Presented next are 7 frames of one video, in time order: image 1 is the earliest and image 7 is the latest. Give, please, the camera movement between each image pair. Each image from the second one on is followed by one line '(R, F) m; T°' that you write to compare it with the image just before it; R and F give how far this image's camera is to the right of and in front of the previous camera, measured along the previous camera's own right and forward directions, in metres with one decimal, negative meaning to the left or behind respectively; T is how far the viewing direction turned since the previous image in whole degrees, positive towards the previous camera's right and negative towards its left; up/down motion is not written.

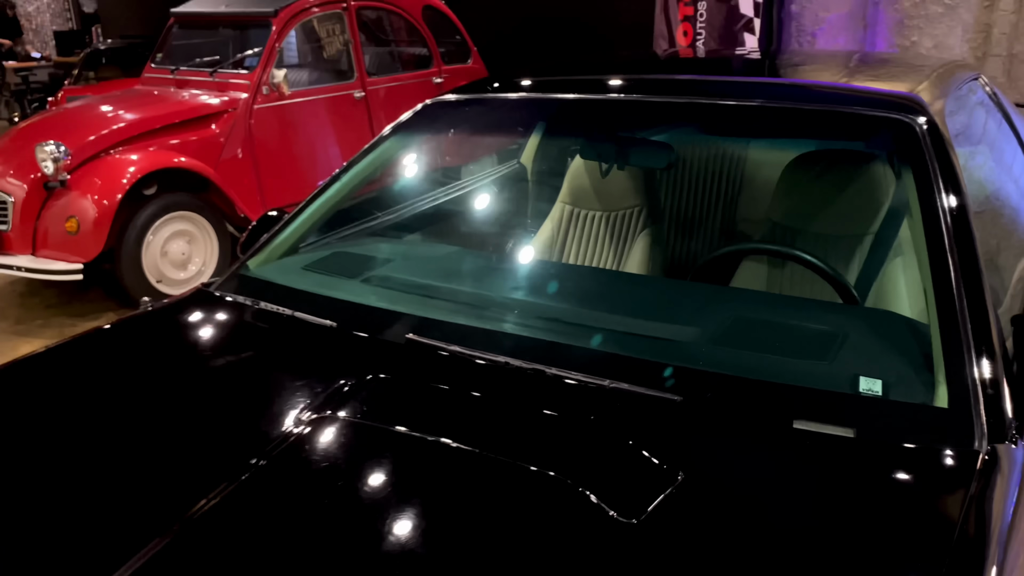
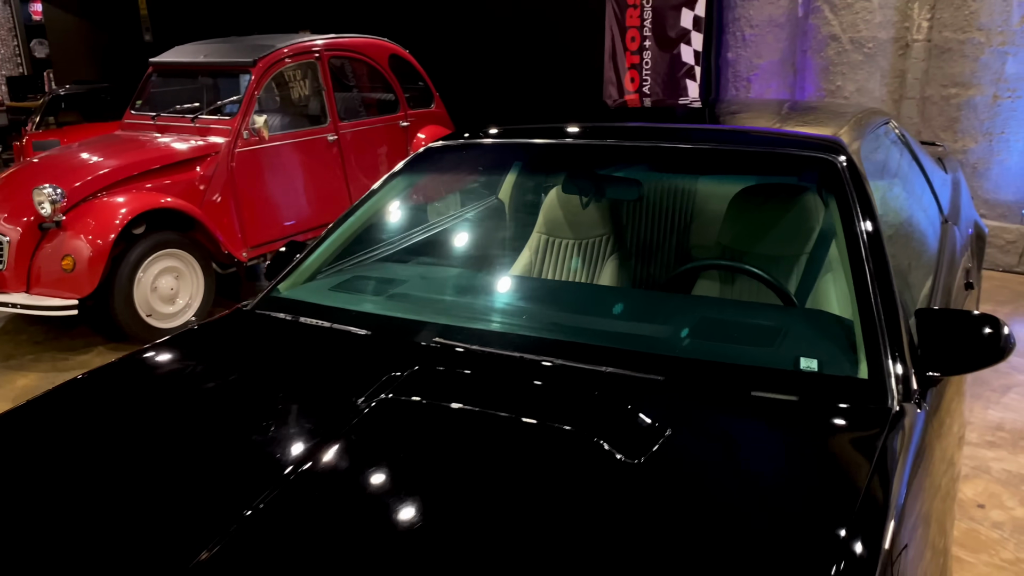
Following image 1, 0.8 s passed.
(-0.1, -0.3) m; +4°
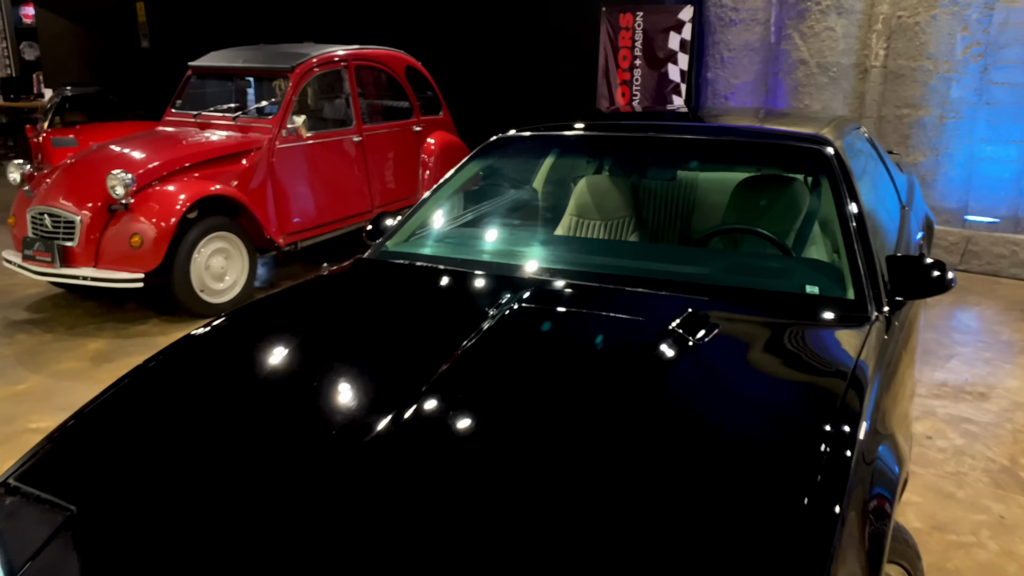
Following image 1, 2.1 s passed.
(-0.3, -0.5) m; +3°
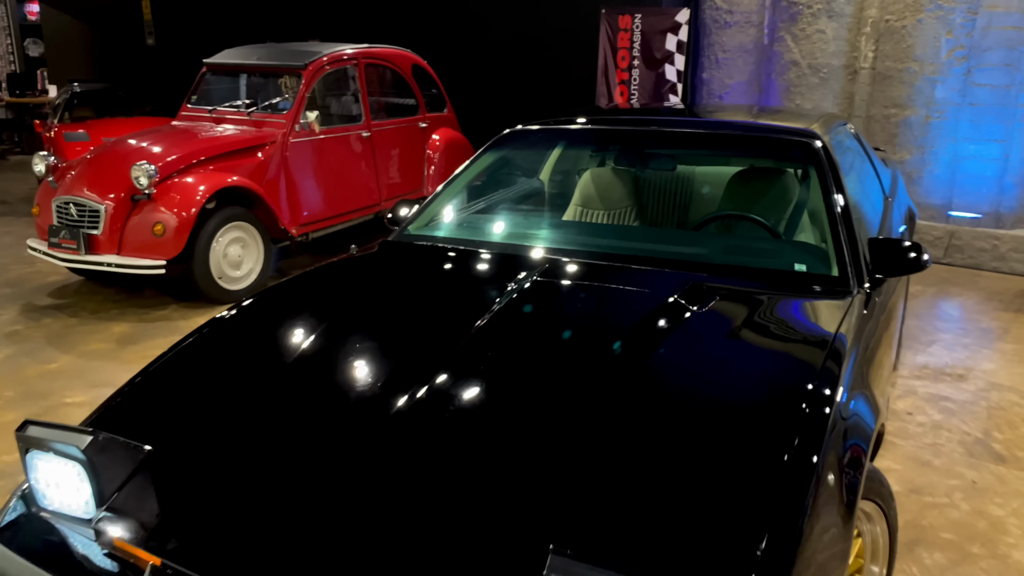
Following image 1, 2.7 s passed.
(-0.1, -0.2) m; 0°
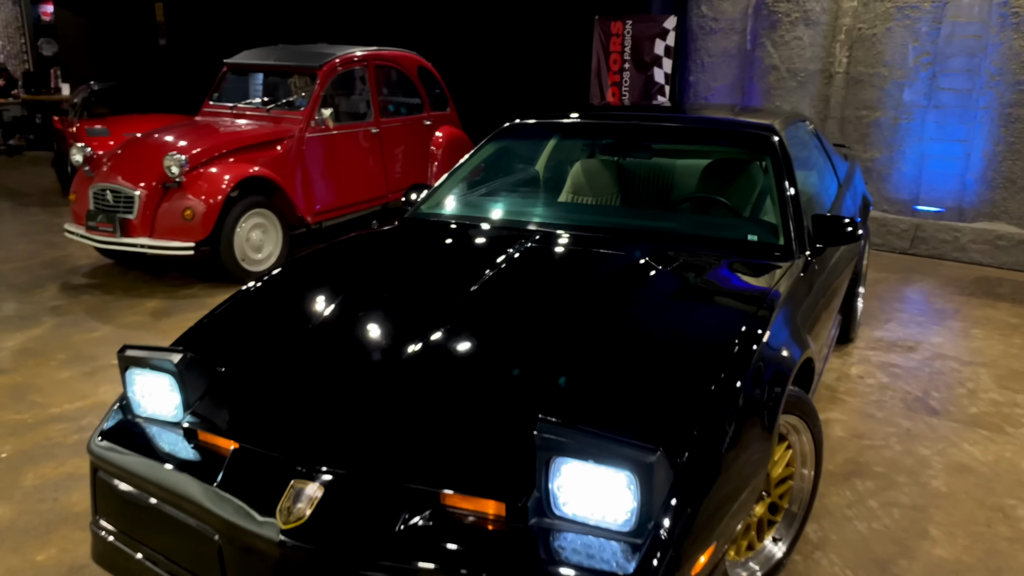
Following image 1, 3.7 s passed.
(0.0, -0.4) m; 0°
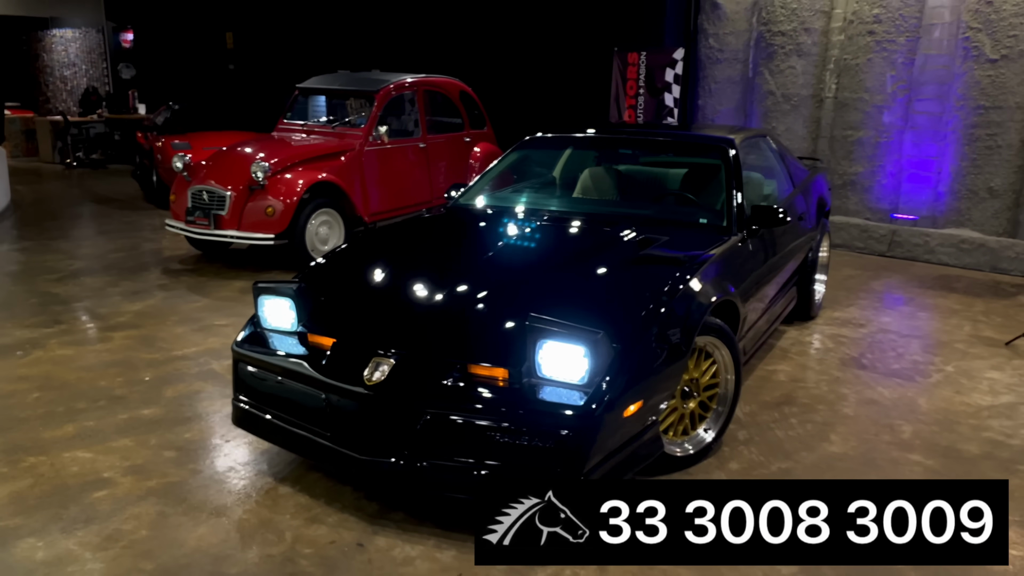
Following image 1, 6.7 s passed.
(+0.1, -0.9) m; -3°
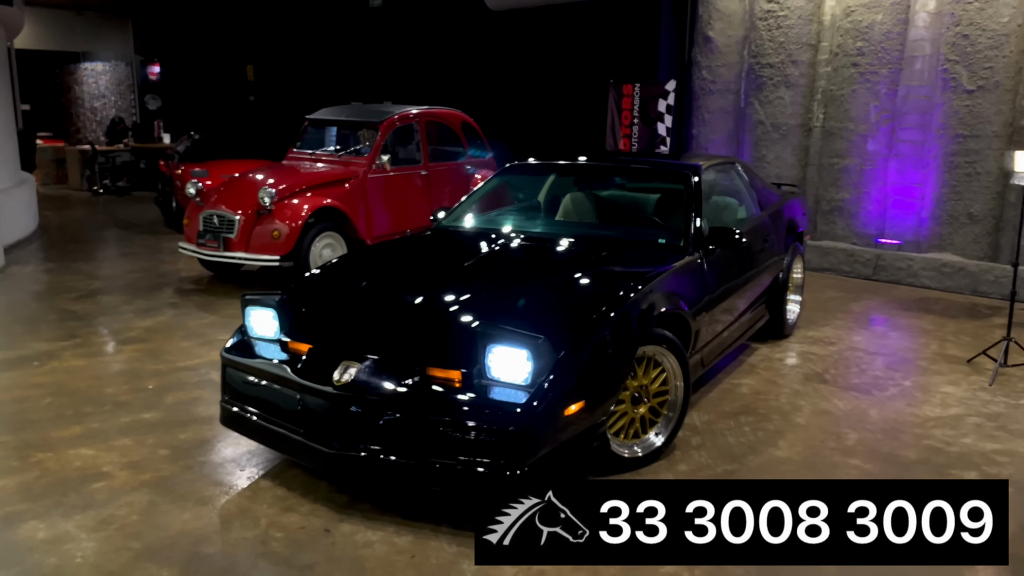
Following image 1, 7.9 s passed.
(+0.2, -0.3) m; -2°
